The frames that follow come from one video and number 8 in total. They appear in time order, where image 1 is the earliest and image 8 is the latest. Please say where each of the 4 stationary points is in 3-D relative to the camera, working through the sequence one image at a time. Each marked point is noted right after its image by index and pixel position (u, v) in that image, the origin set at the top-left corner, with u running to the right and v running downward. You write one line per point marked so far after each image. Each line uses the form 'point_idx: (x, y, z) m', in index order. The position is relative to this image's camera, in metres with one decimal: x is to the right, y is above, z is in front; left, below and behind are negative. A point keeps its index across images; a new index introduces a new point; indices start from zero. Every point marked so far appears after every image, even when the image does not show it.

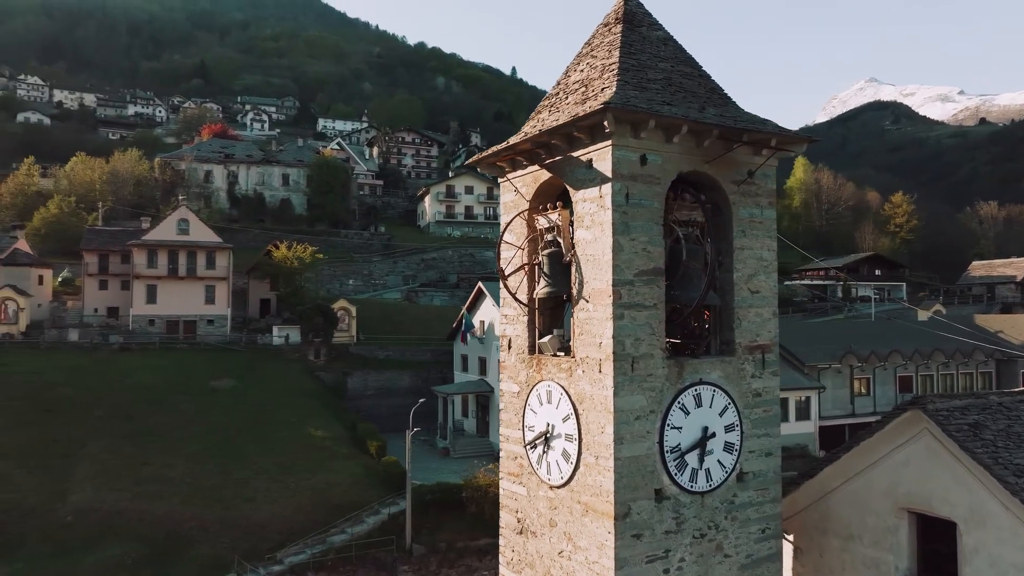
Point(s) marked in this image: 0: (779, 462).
0: (+3.2, -2.1, +8.6) m
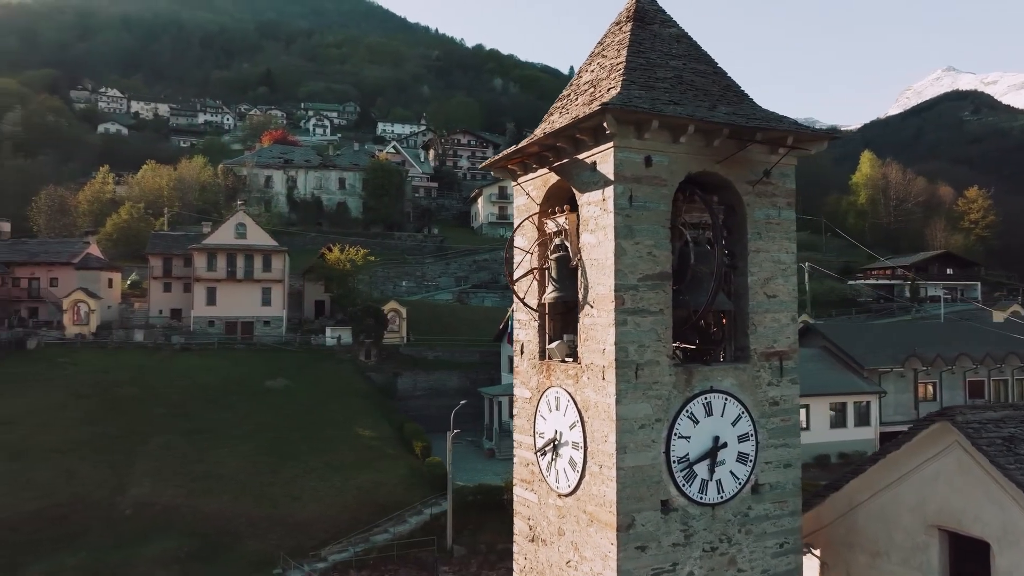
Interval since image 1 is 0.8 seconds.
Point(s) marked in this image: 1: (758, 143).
0: (+3.3, -2.2, +8.3) m
1: (+2.8, +1.6, +8.0) m
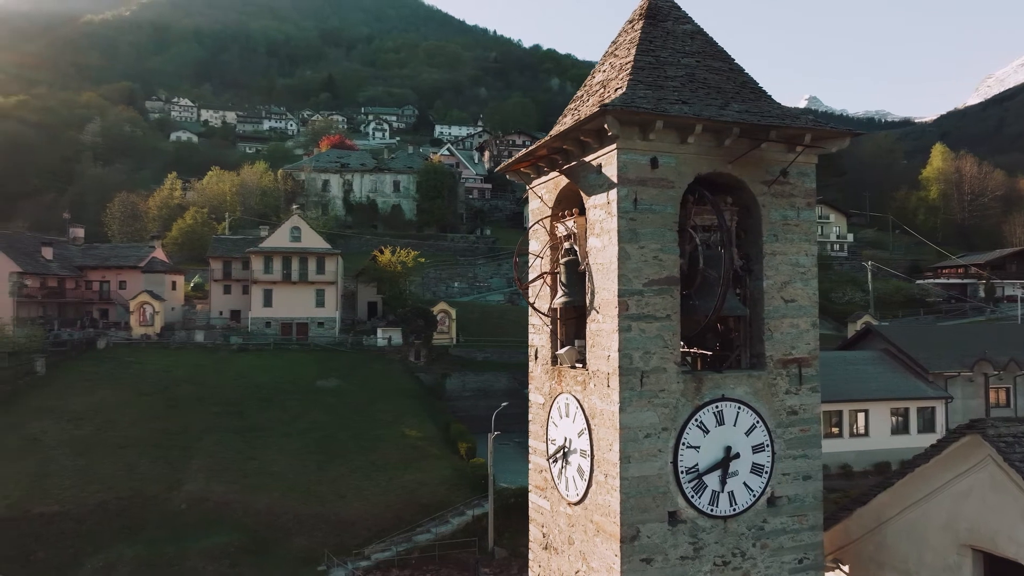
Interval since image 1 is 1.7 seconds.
0: (+3.4, -2.2, +7.9) m
1: (+2.8, +1.6, +7.7) m
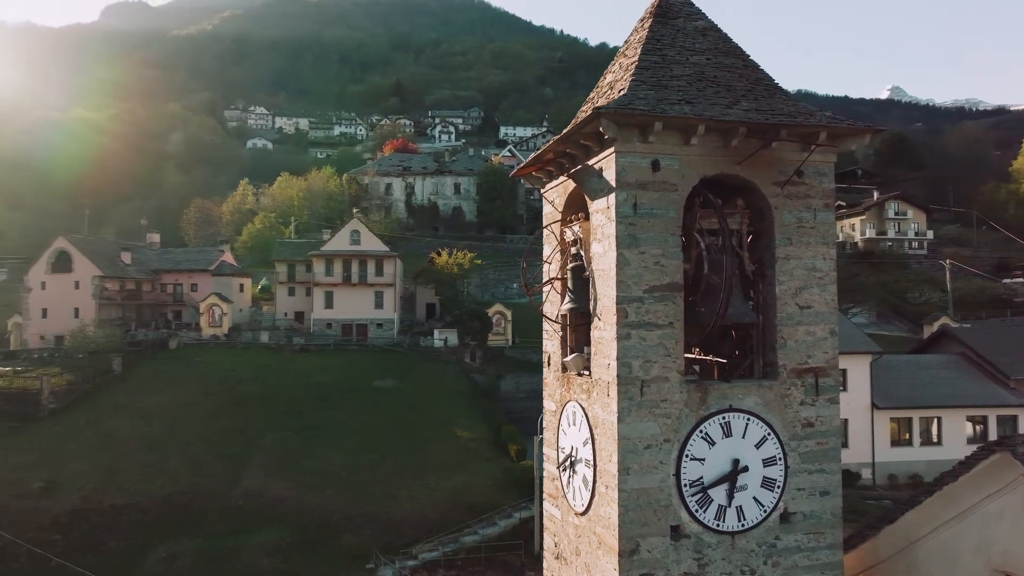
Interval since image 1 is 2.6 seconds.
0: (+3.4, -2.3, +7.5) m
1: (+2.8, +1.5, +7.3) m
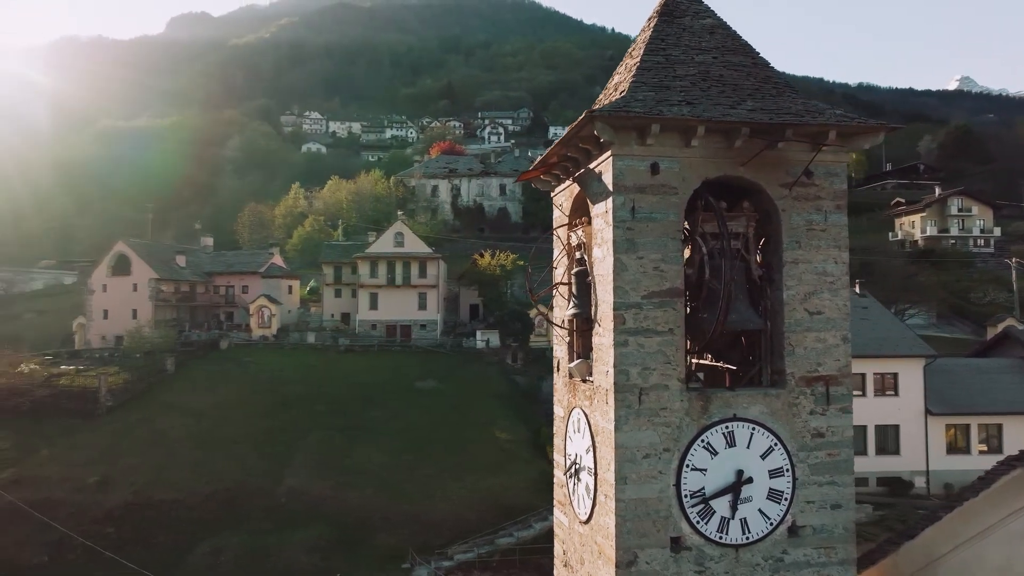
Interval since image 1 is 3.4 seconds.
0: (+3.4, -2.3, +7.2) m
1: (+2.8, +1.5, +7.1) m
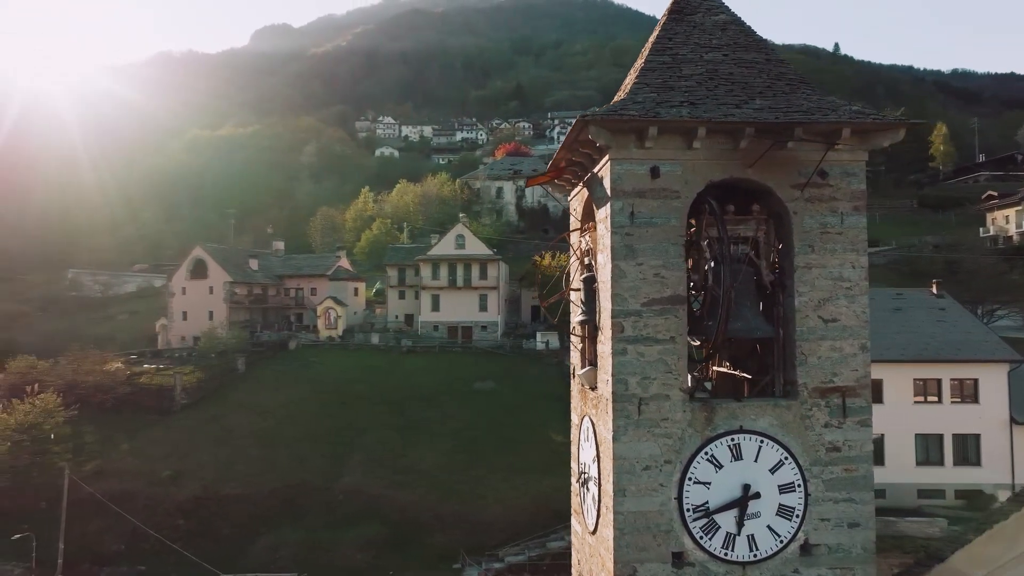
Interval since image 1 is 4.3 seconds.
0: (+3.4, -2.4, +6.8) m
1: (+2.8, +1.4, +6.7) m
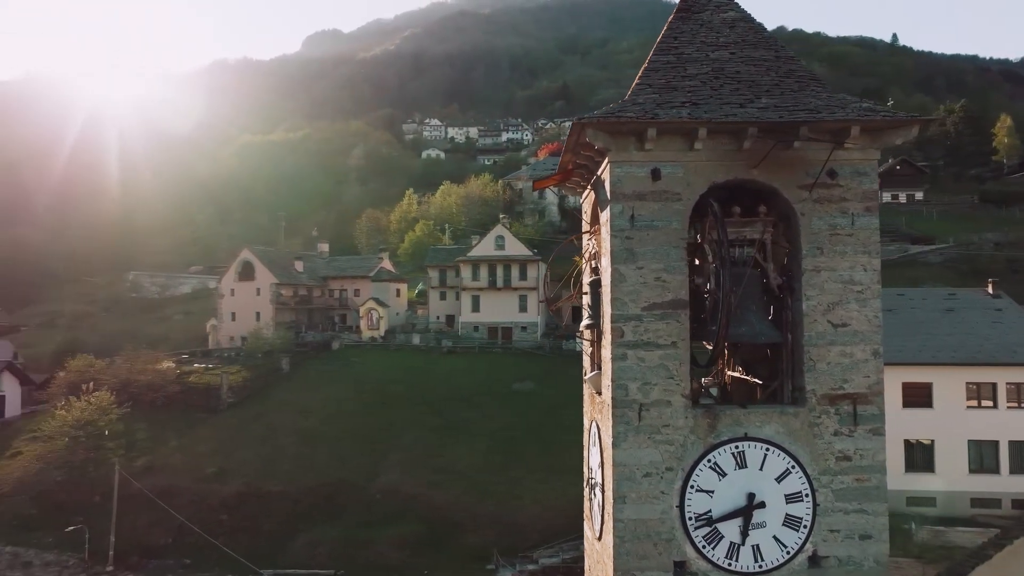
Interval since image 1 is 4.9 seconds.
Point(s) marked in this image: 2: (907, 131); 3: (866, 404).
0: (+3.4, -2.4, +6.5) m
1: (+2.7, +1.4, +6.5) m
2: (+3.6, +1.4, +6.5) m
3: (+3.3, -1.1, +6.6) m
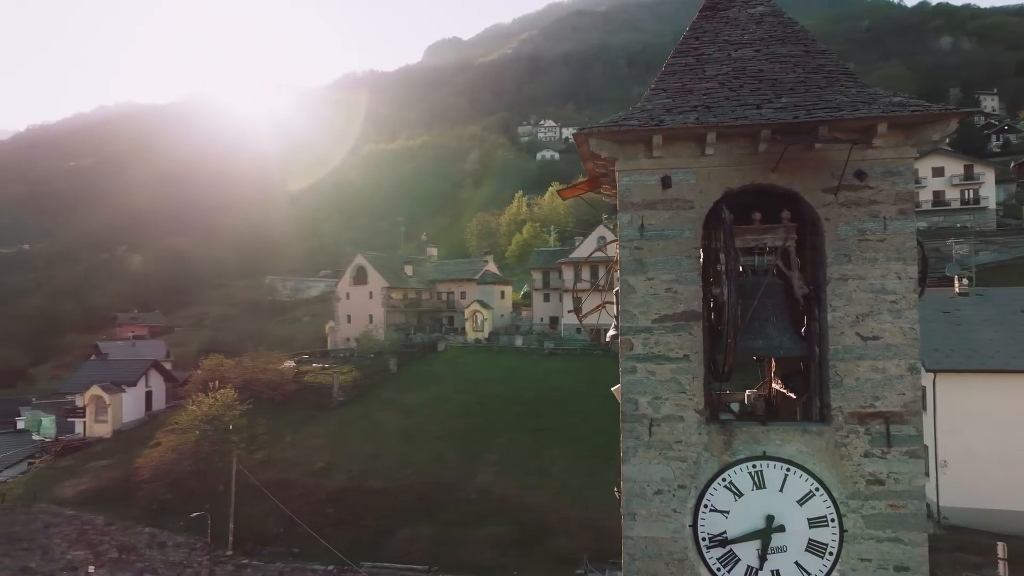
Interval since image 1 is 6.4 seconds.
0: (+3.5, -2.5, +6.0) m
1: (+2.7, +1.3, +6.1) m
2: (+3.6, +1.3, +5.9) m
3: (+3.3, -1.2, +6.1) m
